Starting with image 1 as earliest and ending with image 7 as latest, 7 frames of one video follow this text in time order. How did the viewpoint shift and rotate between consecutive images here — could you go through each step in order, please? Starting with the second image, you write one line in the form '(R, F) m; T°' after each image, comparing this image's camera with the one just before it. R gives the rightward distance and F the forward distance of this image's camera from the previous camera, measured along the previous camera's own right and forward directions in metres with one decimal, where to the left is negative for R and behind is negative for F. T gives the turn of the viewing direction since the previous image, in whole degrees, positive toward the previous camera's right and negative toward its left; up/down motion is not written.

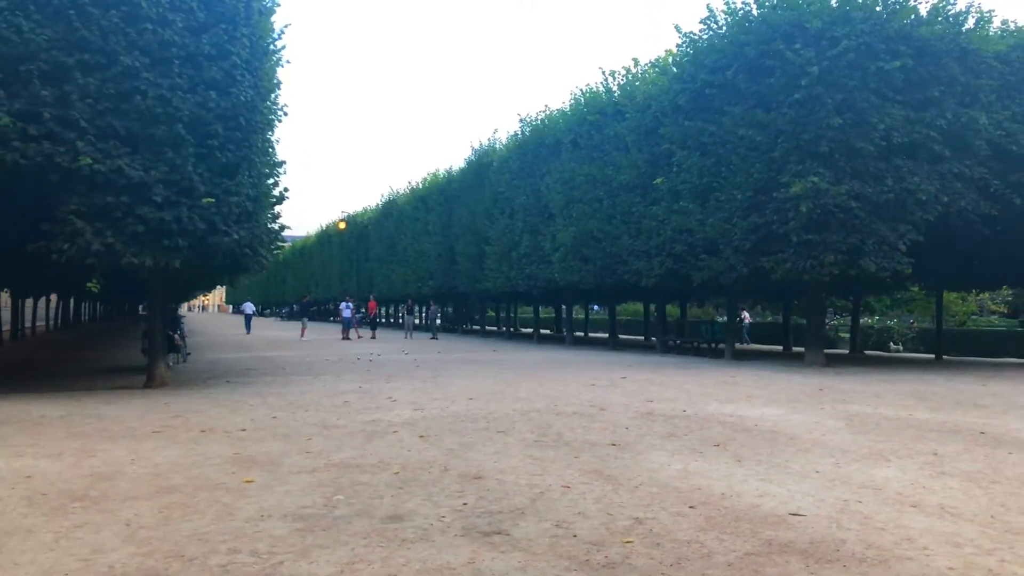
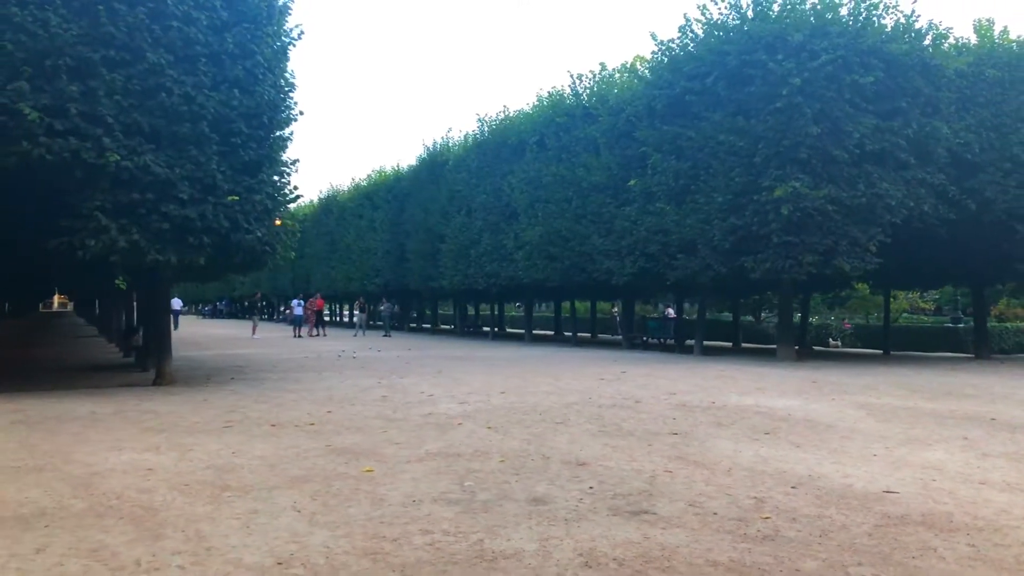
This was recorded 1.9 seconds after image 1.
(-1.9, -0.5) m; +5°
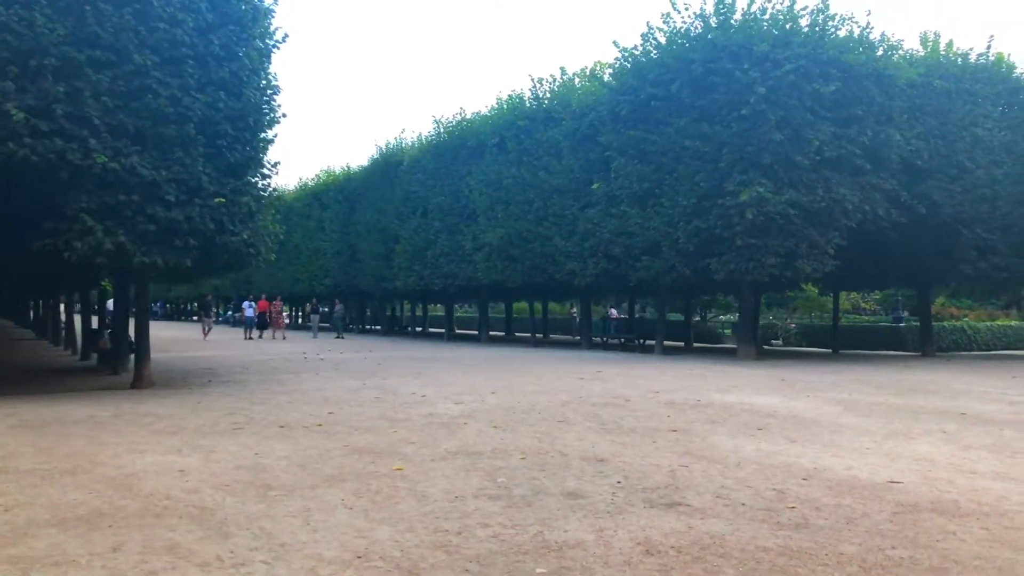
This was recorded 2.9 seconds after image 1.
(-0.9, -0.3) m; +4°
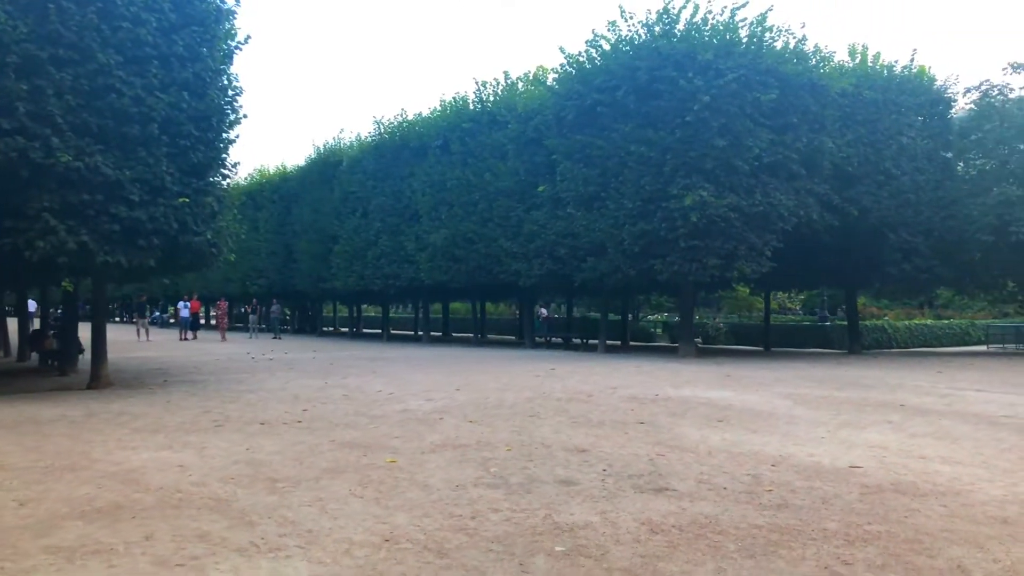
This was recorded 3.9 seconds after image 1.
(-0.7, -0.4) m; +5°
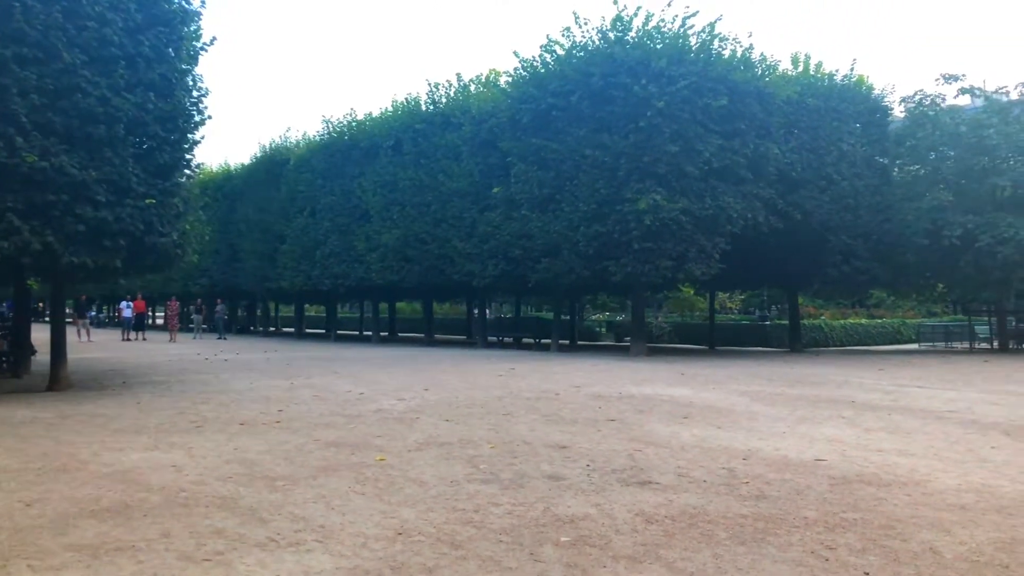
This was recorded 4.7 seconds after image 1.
(-0.5, -0.3) m; +4°
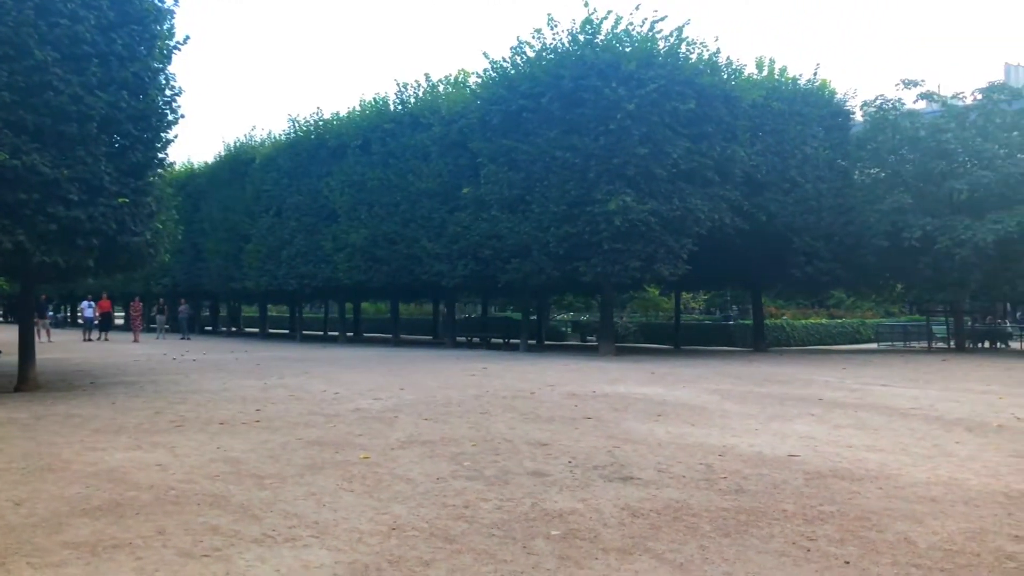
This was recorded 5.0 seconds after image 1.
(-0.2, -0.2) m; +2°
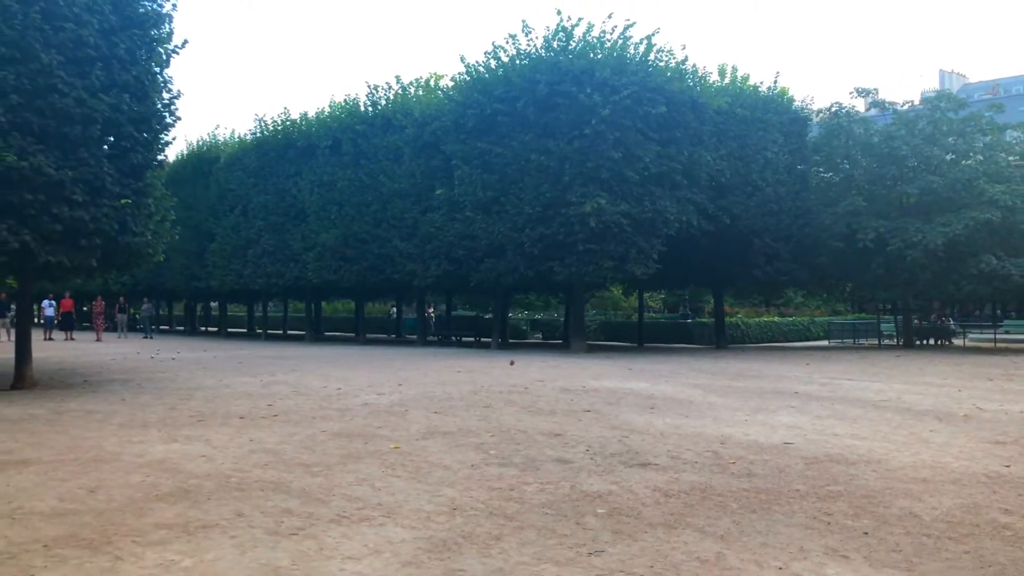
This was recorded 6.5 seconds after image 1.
(-0.9, -0.6) m; +3°
